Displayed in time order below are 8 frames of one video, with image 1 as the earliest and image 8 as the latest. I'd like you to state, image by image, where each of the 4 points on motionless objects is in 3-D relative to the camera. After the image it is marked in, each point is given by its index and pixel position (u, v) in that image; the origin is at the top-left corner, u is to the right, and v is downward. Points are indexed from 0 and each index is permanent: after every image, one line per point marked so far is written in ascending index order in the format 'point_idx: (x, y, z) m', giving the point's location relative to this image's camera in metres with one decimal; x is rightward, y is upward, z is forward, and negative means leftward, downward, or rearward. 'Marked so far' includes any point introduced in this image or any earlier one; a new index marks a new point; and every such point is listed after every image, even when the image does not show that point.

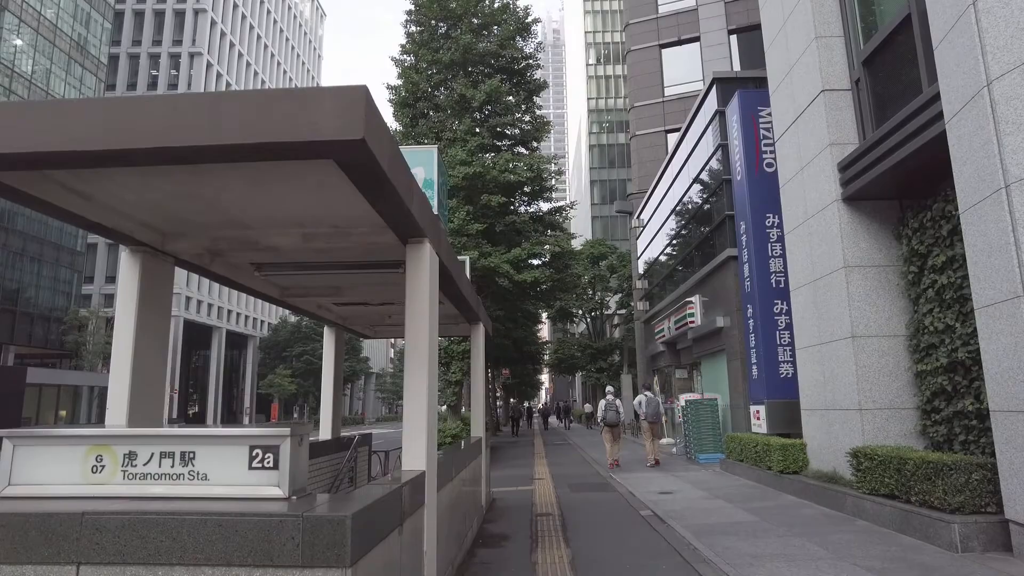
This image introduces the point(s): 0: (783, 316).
0: (+5.1, -0.5, +12.4) m
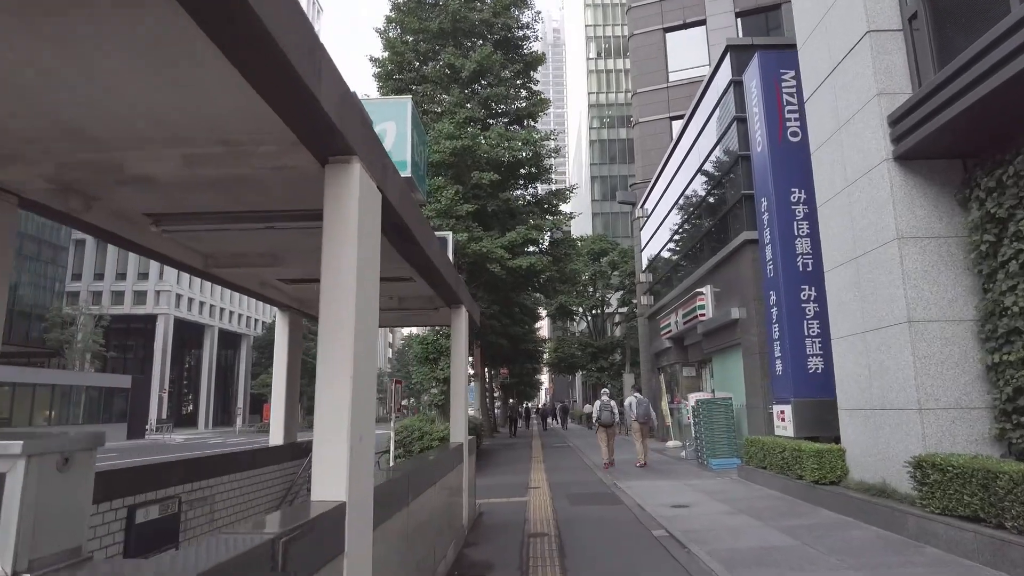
0: (+5.0, -0.3, +10.9) m
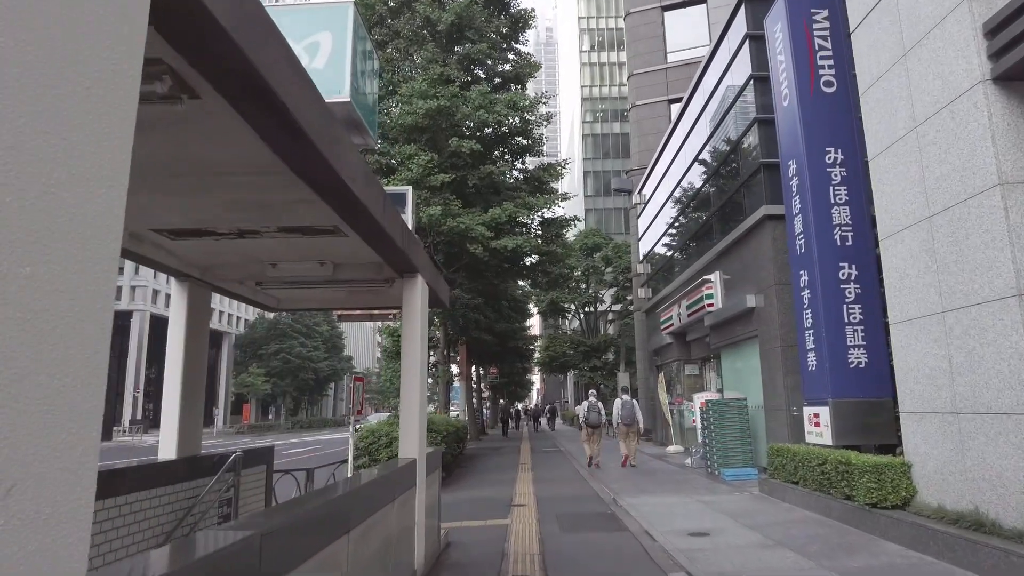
0: (+4.7, +0.1, +9.1) m
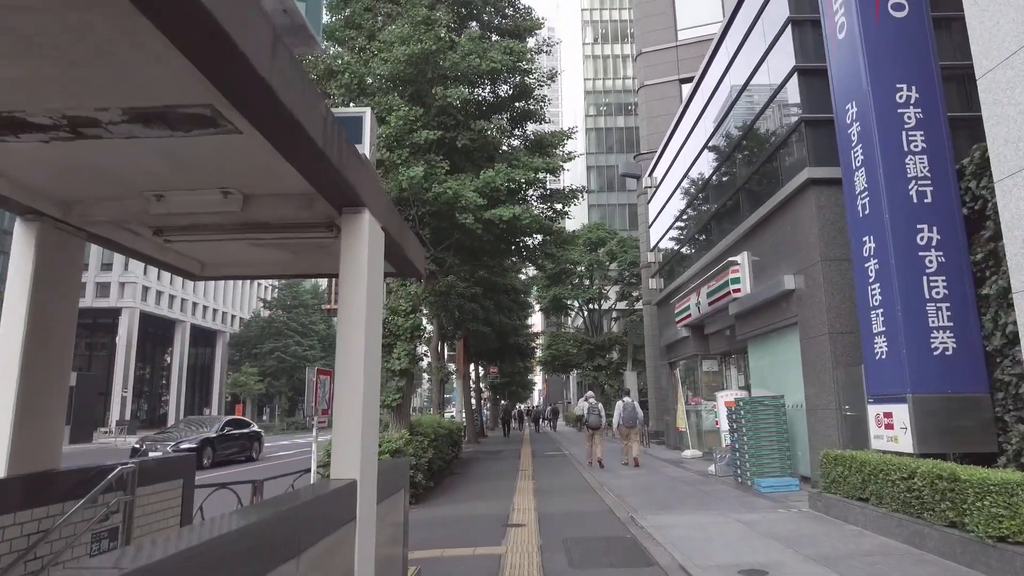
0: (+4.6, +0.4, +7.2) m
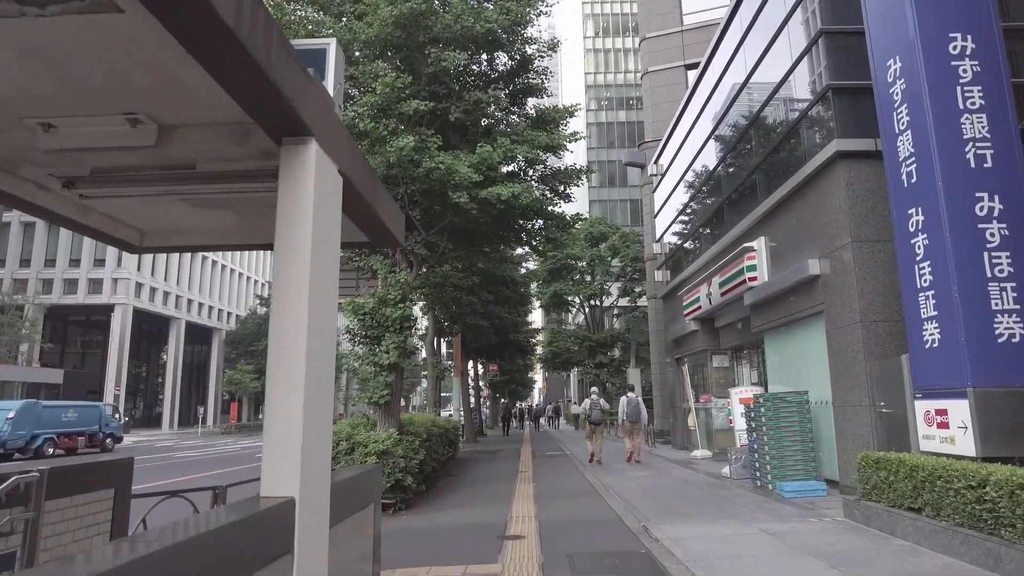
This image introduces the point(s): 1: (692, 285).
0: (+4.6, +0.6, +6.3) m
1: (+4.9, +0.1, +17.9) m
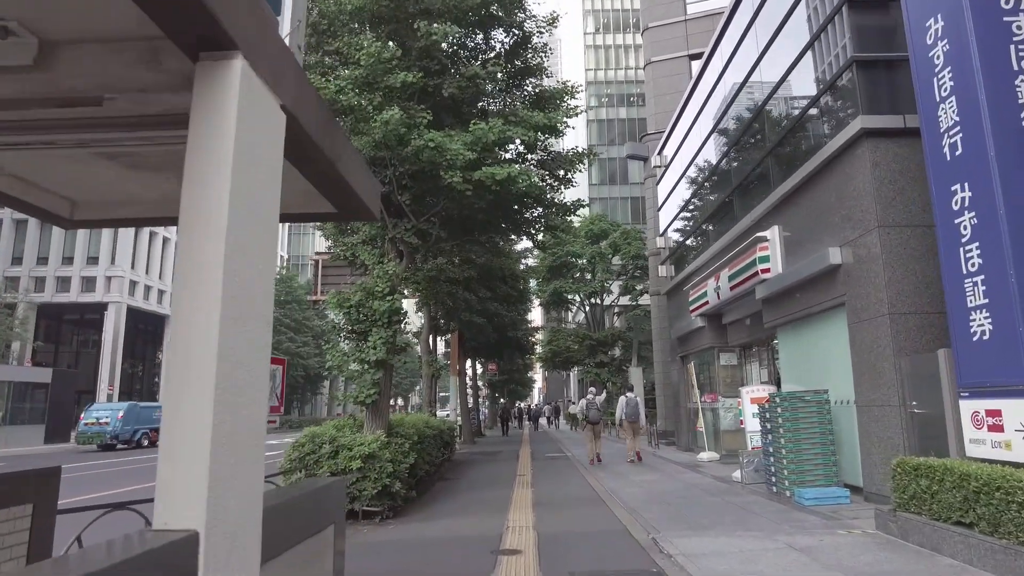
0: (+4.6, +0.8, +5.5) m
1: (+4.9, +0.2, +17.2) m
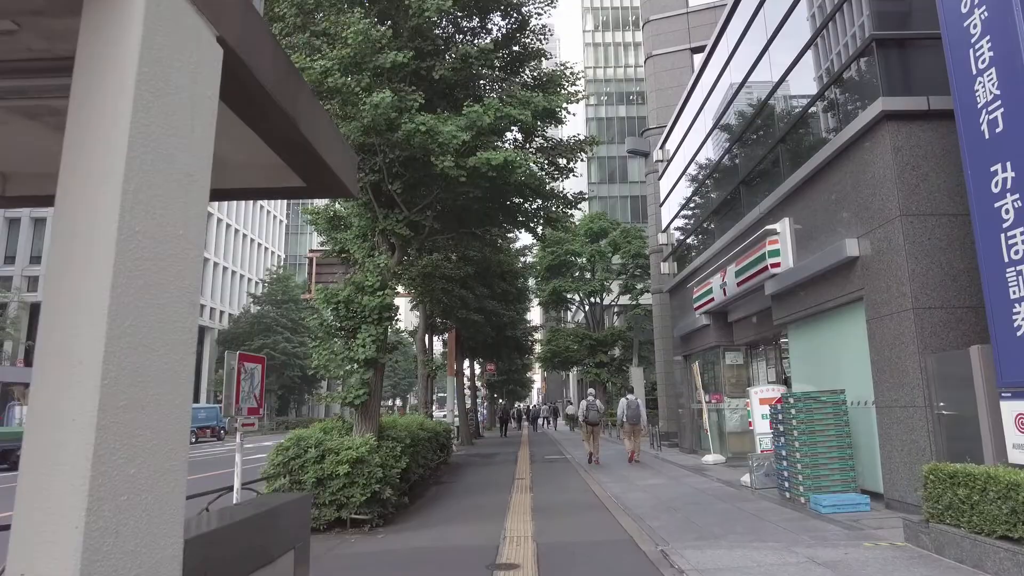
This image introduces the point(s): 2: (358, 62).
0: (+4.5, +0.8, +5.0) m
1: (+4.8, +0.3, +16.6) m
2: (-2.0, +2.9, +8.4) m
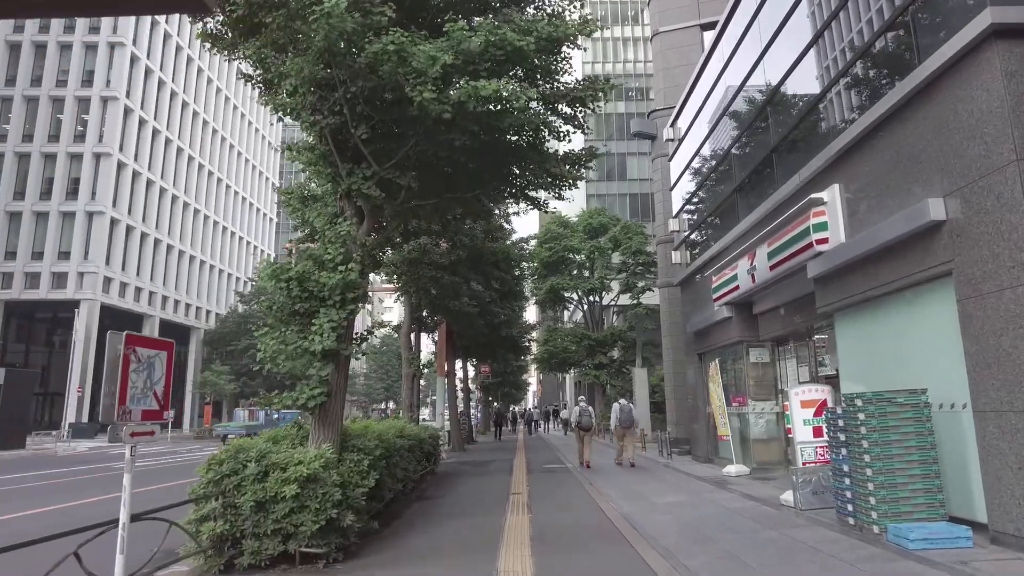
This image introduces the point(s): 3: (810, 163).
0: (+4.5, +1.1, +3.1) m
1: (+4.7, +0.5, +14.8) m
2: (-2.0, +3.2, +6.5) m
3: (+4.6, +1.9, +10.1) m
